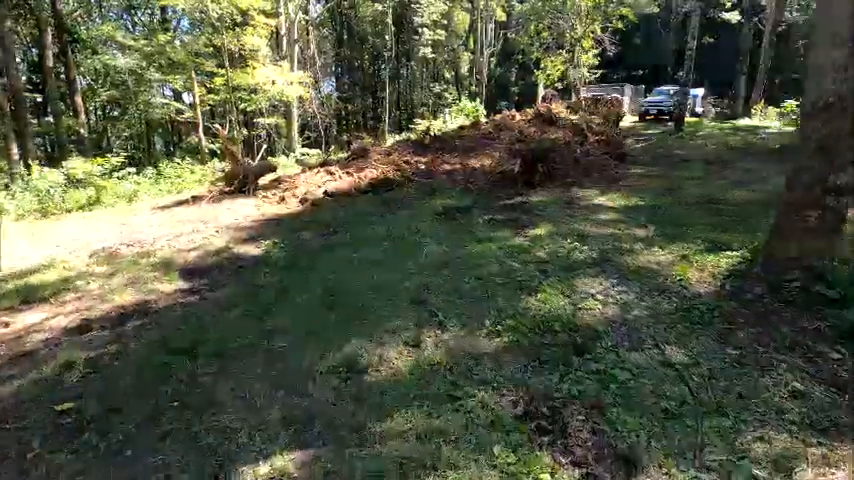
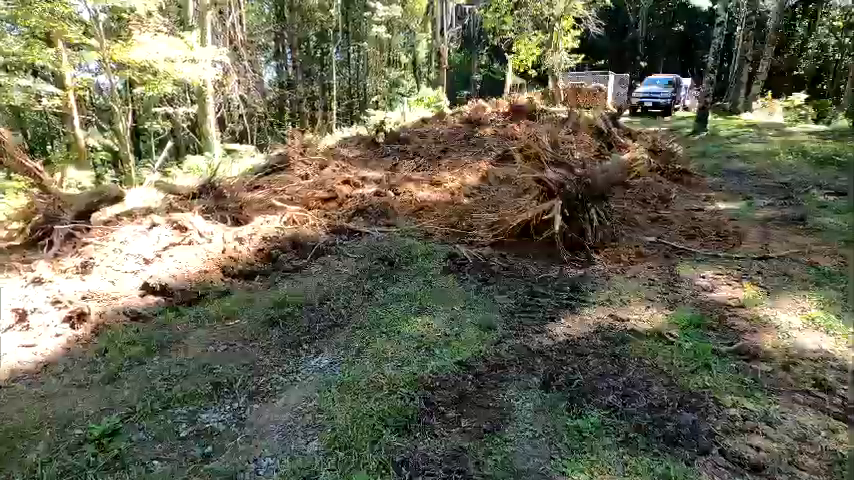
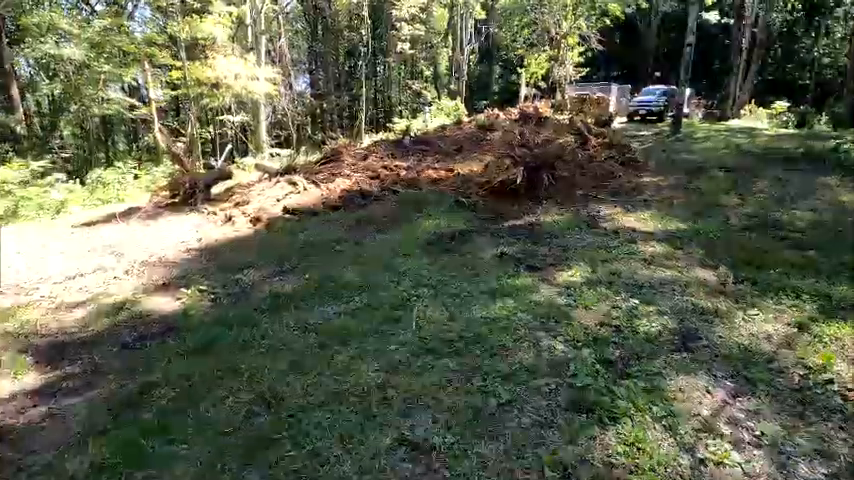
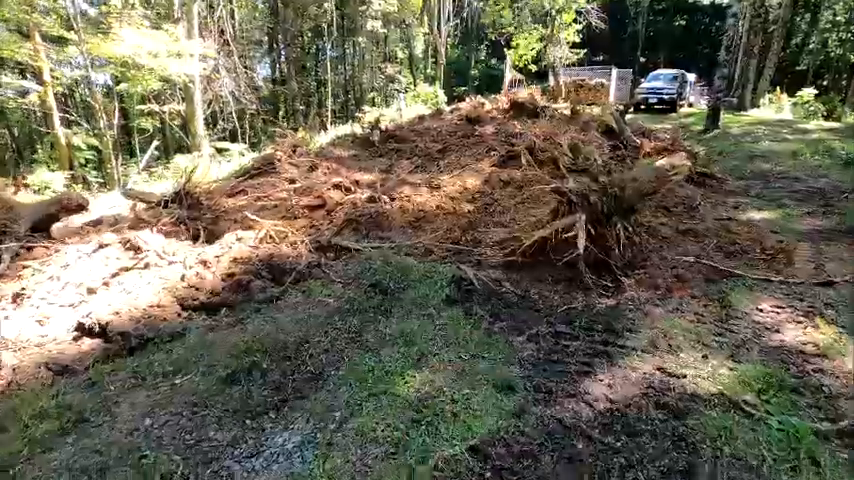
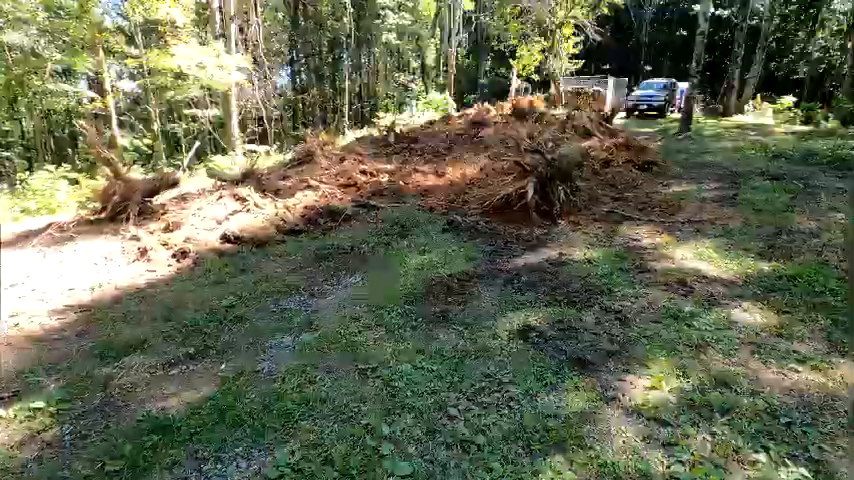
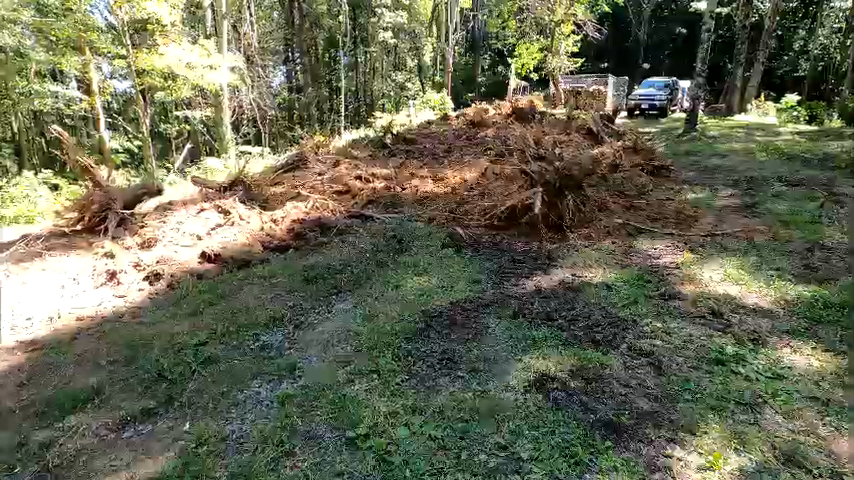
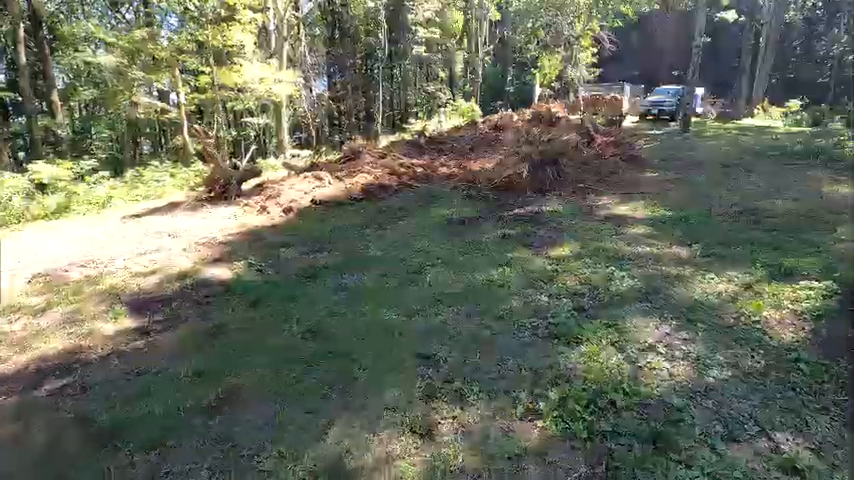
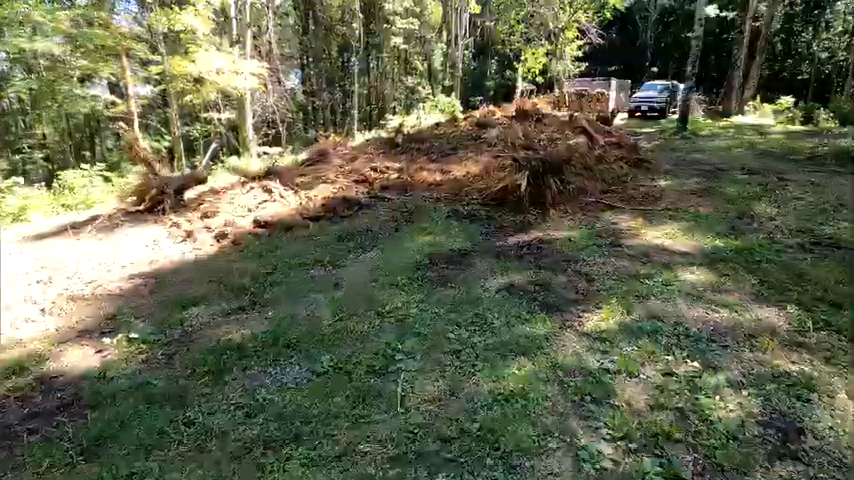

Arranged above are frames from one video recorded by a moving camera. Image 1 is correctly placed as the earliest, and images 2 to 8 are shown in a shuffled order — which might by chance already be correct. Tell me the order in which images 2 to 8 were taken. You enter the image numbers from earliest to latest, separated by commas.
7, 3, 8, 5, 6, 2, 4
